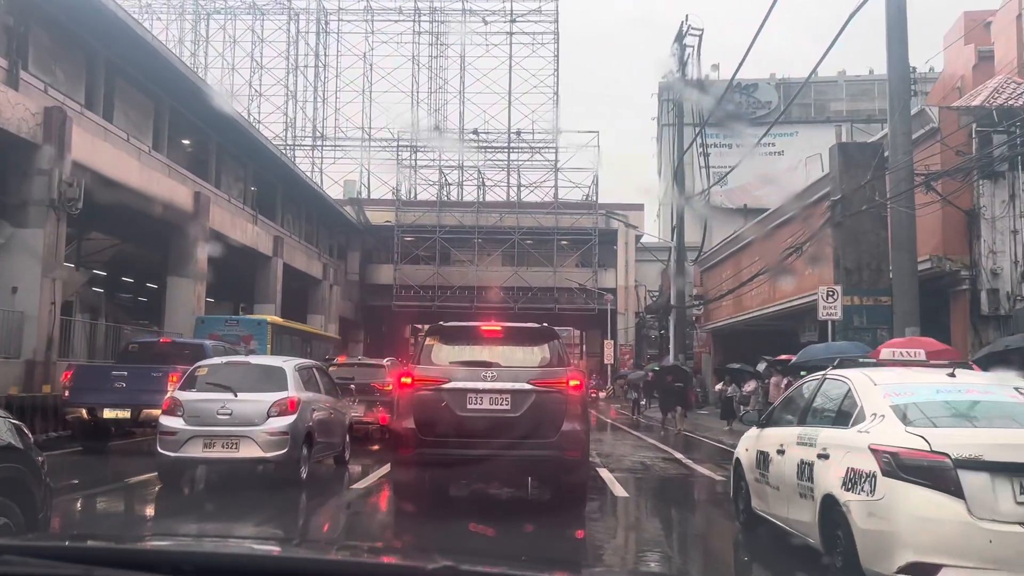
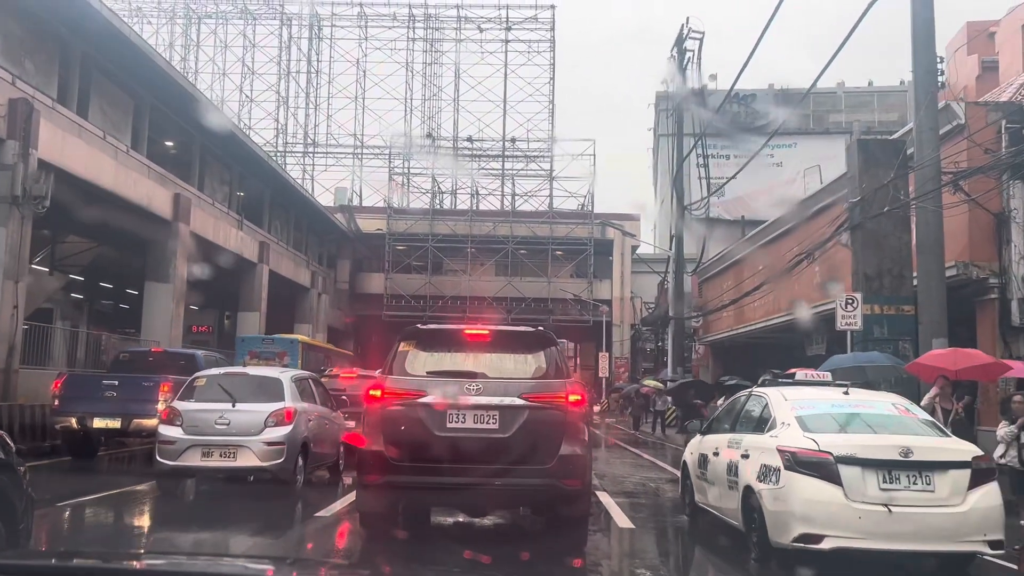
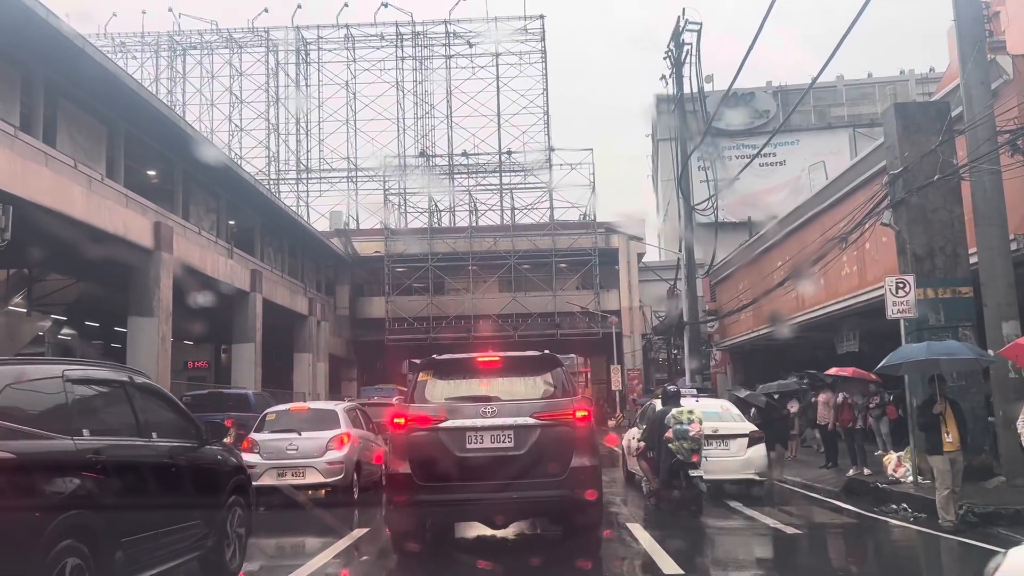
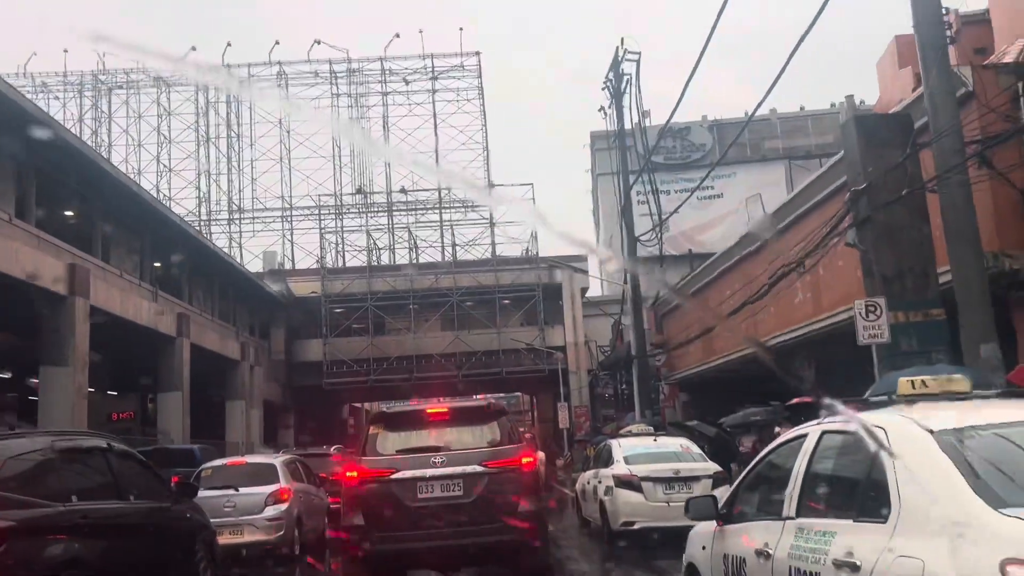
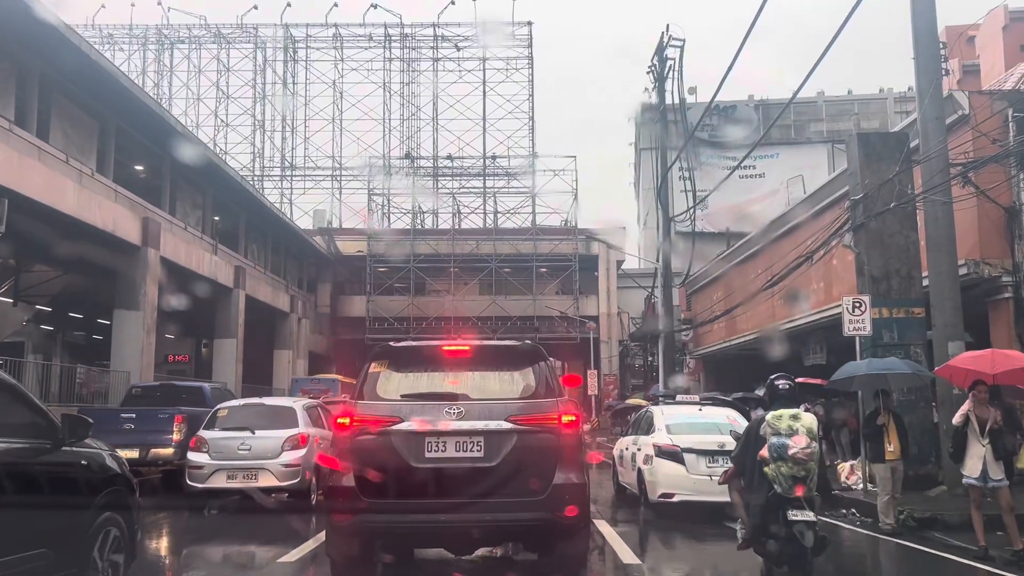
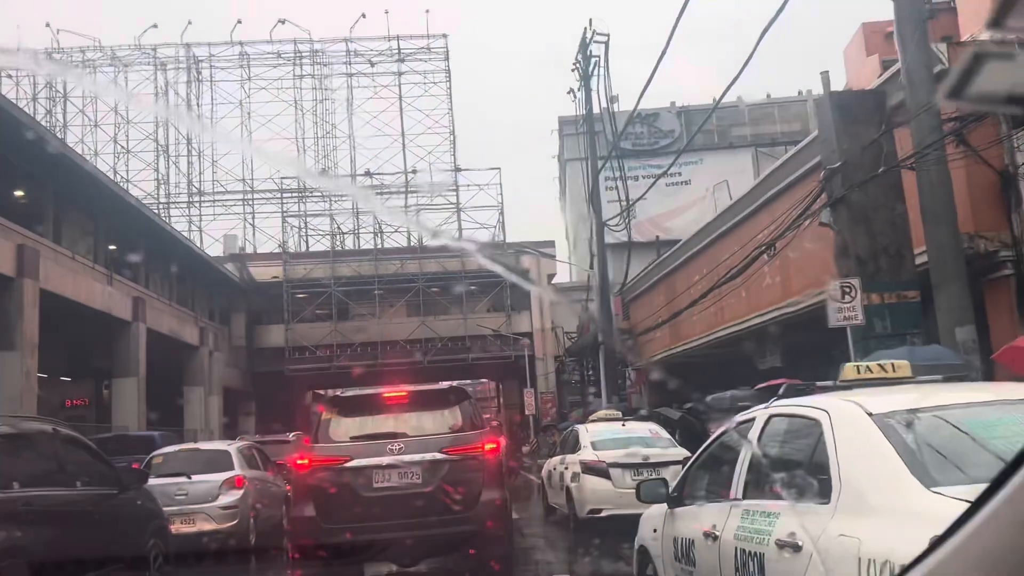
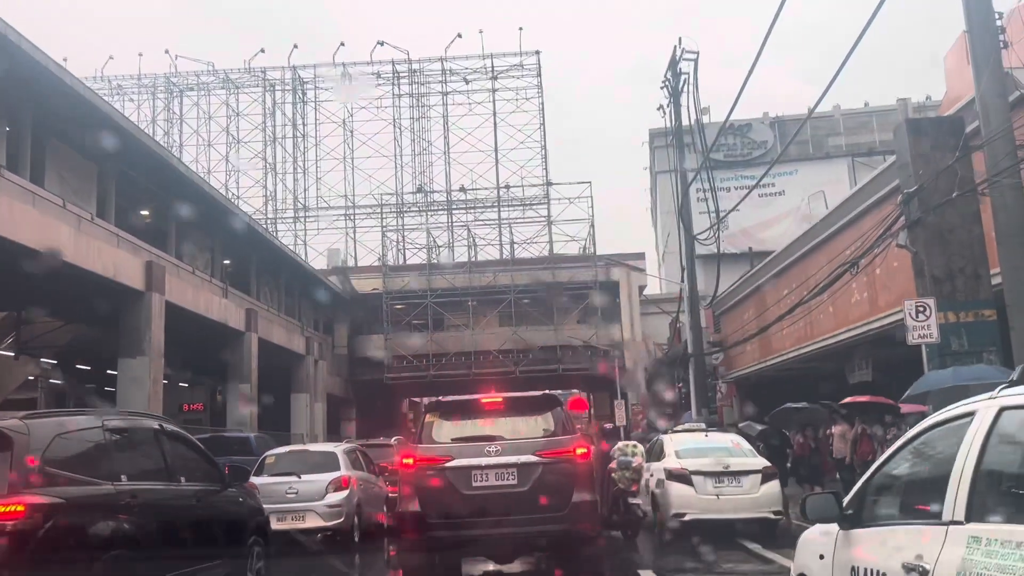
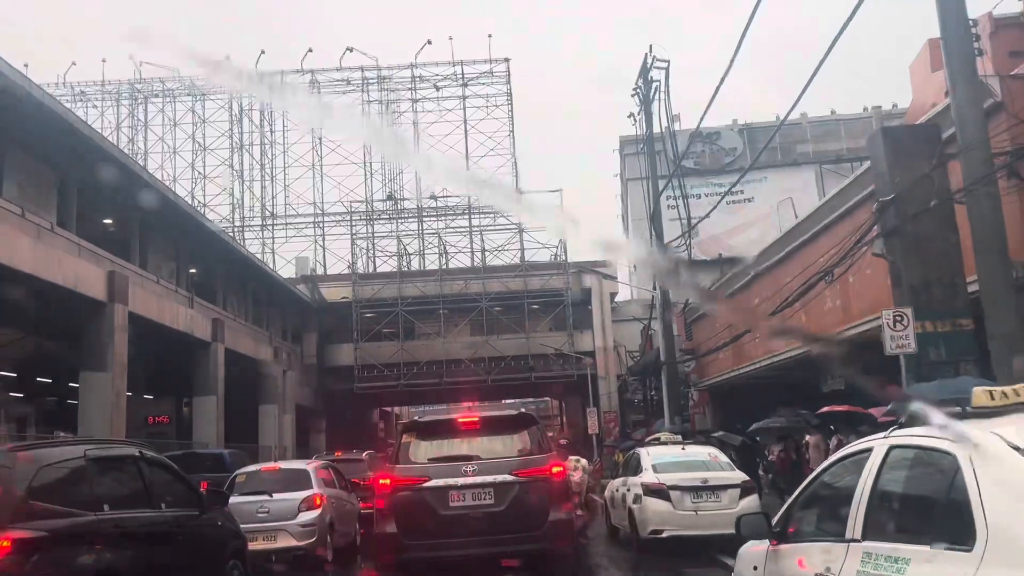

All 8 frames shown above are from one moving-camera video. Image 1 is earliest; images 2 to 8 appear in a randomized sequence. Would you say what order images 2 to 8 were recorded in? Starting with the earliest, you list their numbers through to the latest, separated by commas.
2, 5, 3, 7, 8, 4, 6
